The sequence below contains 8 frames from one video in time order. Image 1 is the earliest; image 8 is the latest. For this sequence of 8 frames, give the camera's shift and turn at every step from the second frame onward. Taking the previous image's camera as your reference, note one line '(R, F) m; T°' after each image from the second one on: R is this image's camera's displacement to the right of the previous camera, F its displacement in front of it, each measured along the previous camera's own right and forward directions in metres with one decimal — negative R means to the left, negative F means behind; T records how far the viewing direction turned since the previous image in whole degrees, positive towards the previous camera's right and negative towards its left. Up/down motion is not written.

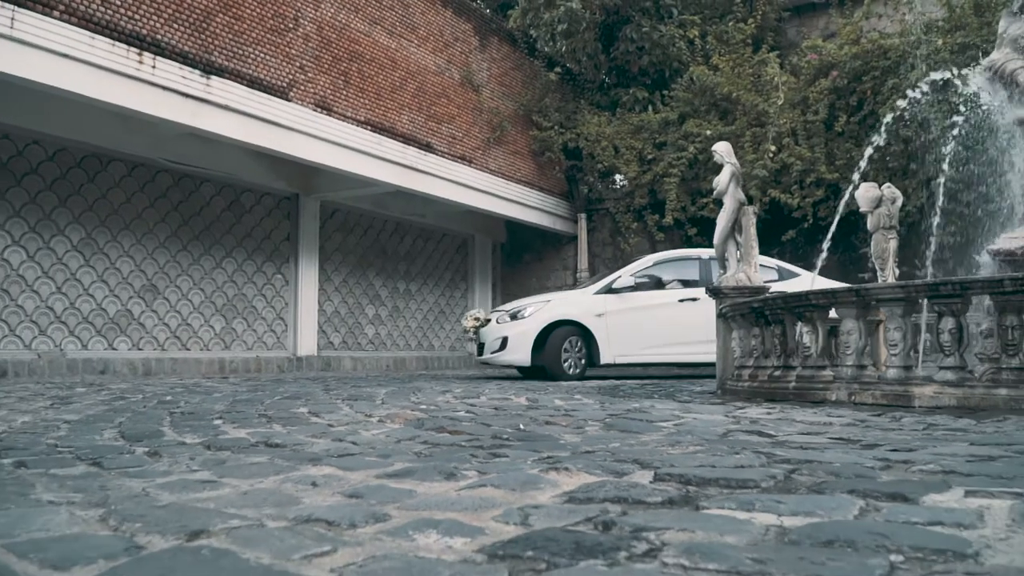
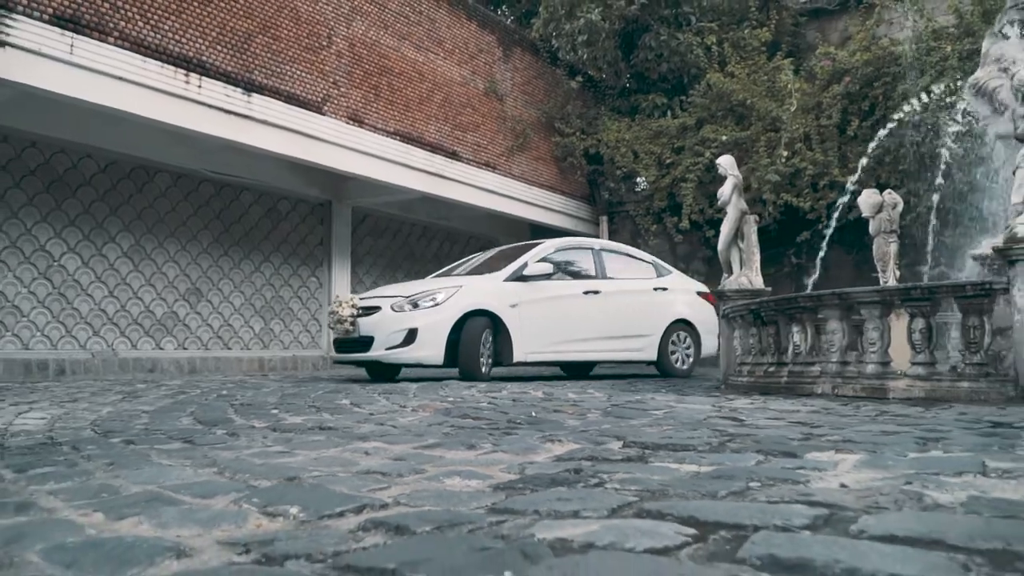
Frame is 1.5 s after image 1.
(+0.1, -0.7) m; -2°
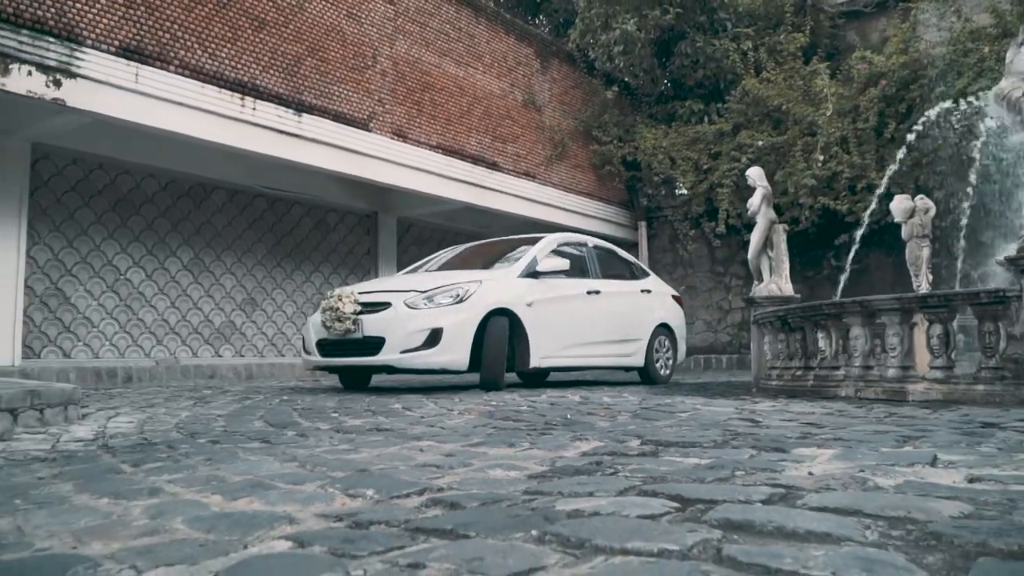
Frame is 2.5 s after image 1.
(0.0, -0.4) m; -3°
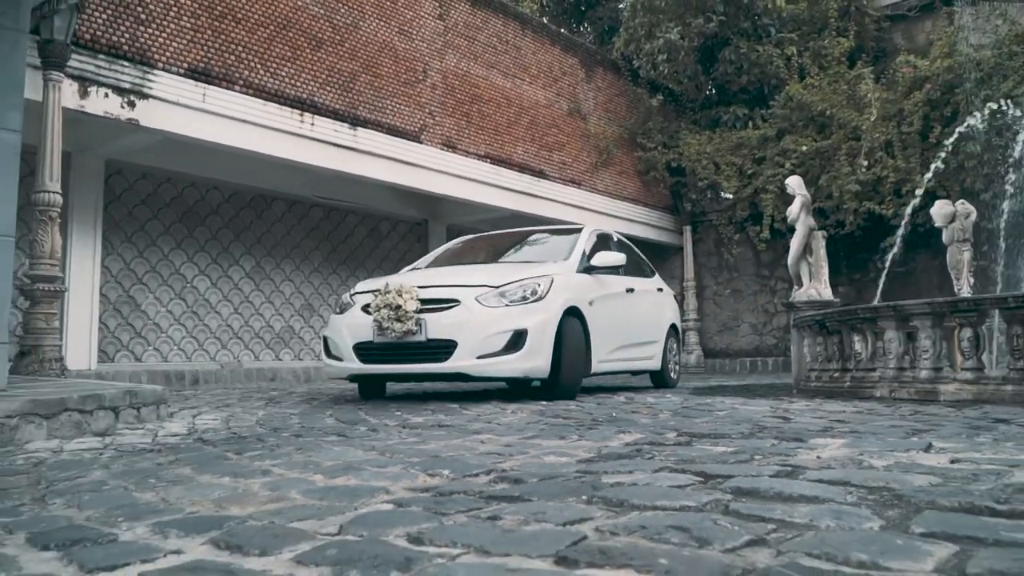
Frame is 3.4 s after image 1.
(0.0, -0.4) m; -3°
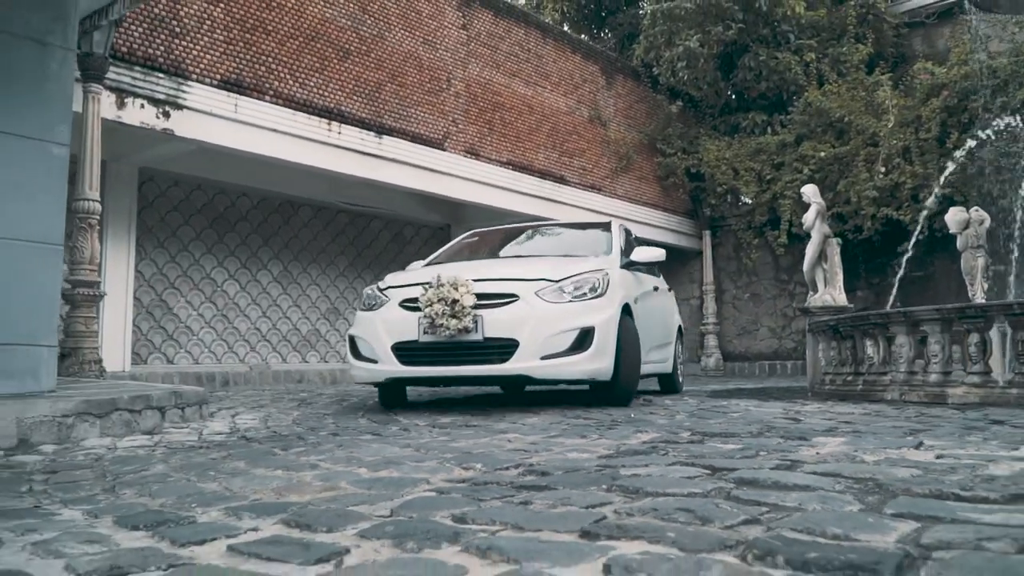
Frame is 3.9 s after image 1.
(0.0, -0.3) m; -1°
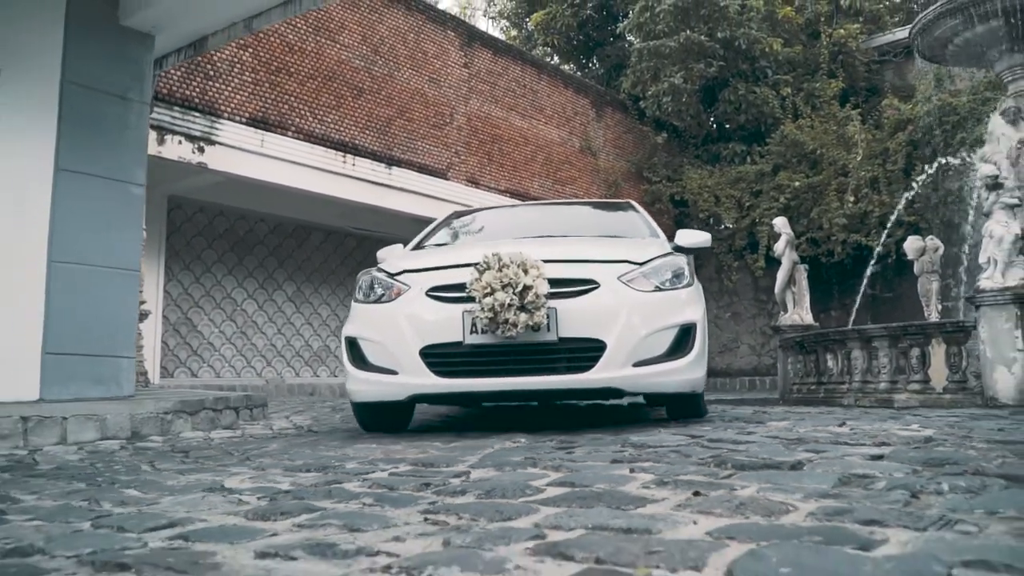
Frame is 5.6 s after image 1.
(-0.2, -1.1) m; +1°
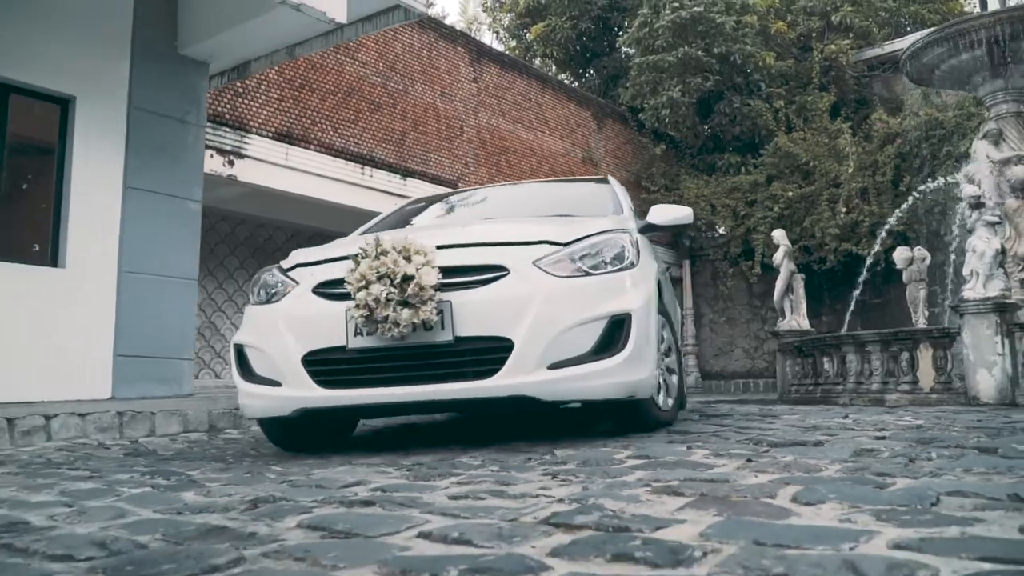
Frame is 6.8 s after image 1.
(-0.3, -0.7) m; +1°
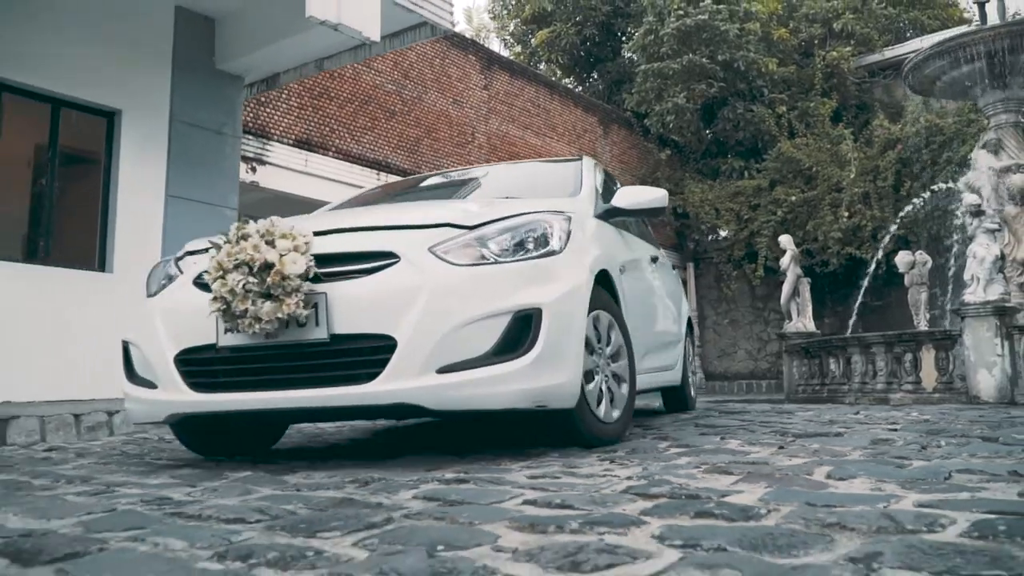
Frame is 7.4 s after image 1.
(-0.2, -0.4) m; 0°
